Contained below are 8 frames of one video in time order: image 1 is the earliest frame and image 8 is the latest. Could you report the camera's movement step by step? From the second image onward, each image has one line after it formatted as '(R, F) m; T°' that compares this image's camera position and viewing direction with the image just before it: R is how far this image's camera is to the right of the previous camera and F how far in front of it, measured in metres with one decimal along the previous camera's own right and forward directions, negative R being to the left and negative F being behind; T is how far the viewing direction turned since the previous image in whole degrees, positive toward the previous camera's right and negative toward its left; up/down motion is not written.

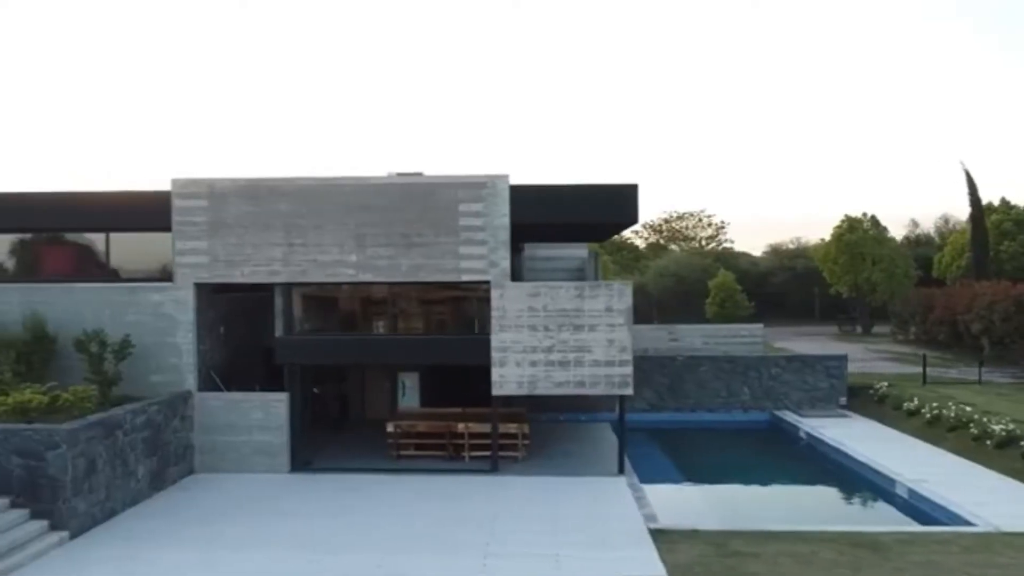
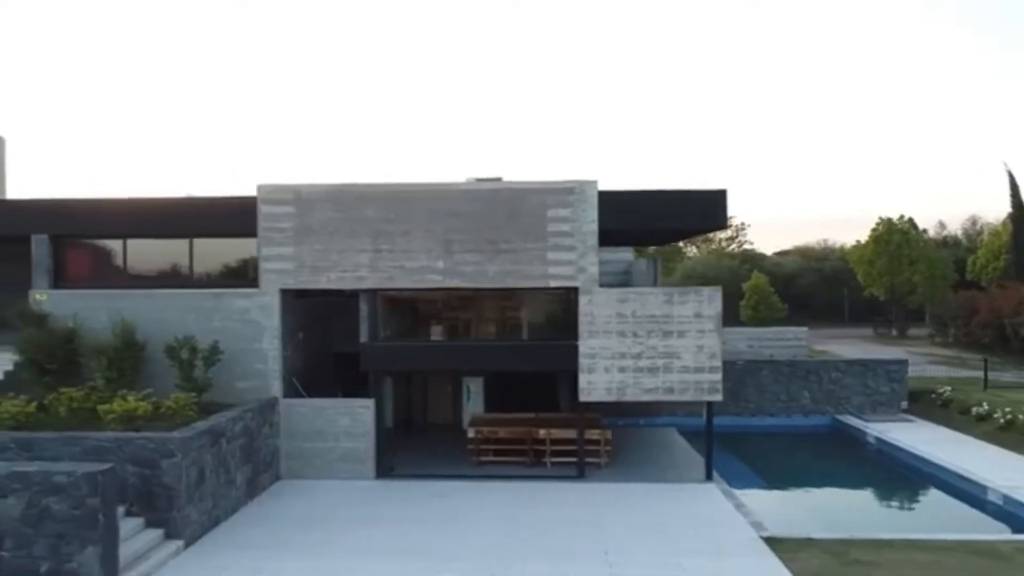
(-1.7, 0.0) m; 0°
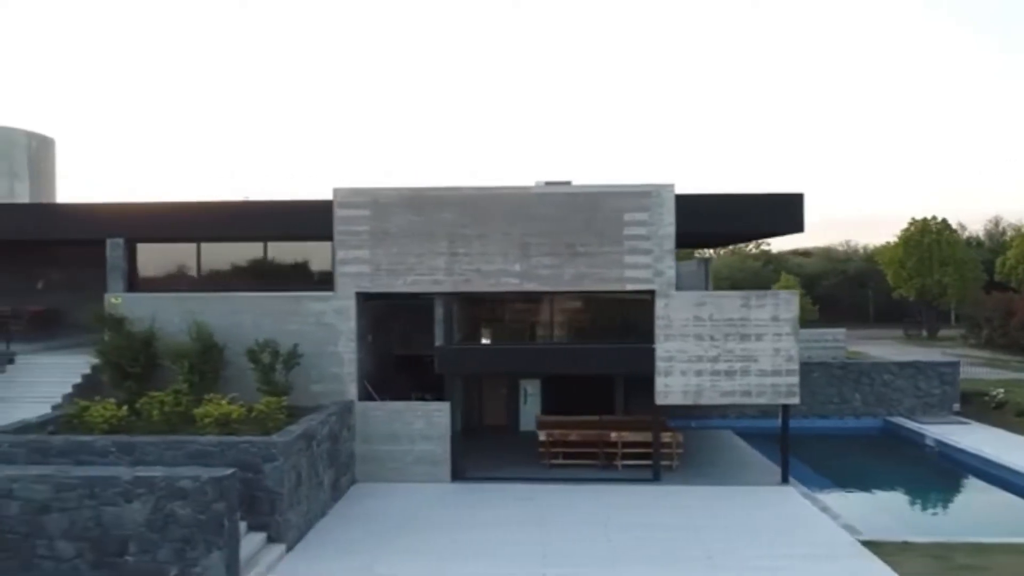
(-1.5, 0.0) m; 0°
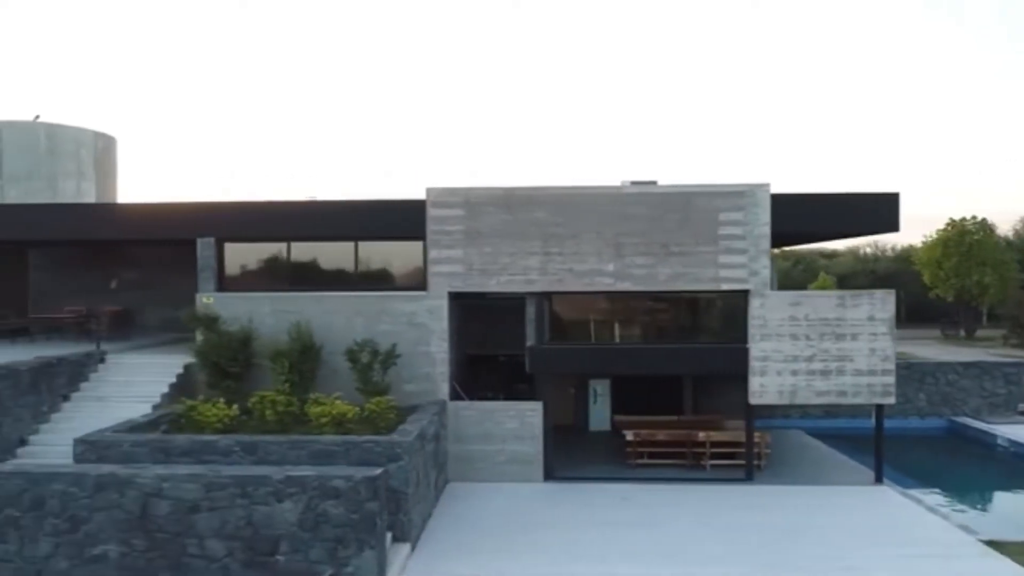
(-1.8, 0.0) m; 0°
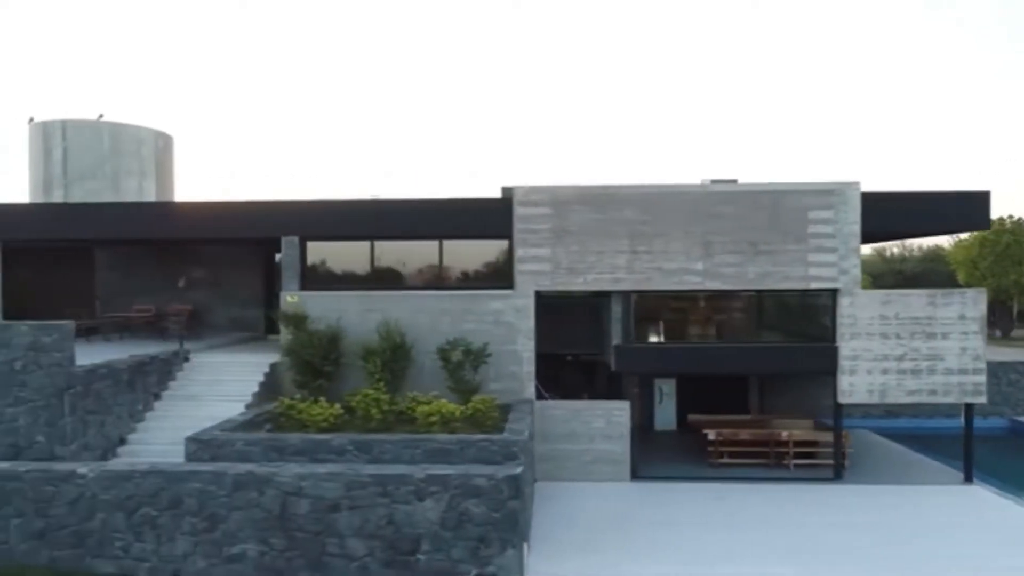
(-1.7, 0.0) m; 0°
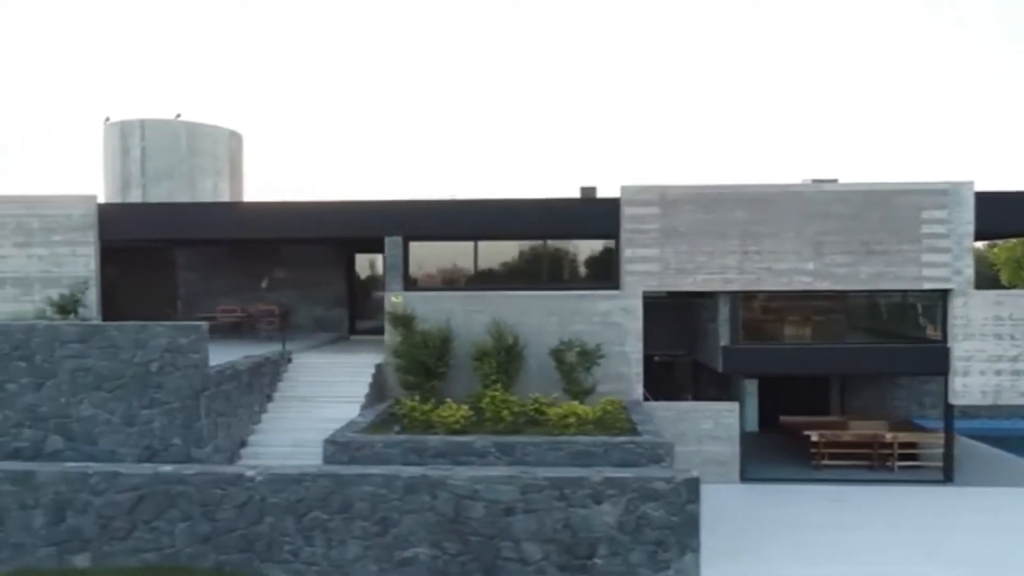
(-2.1, +0.1) m; 0°
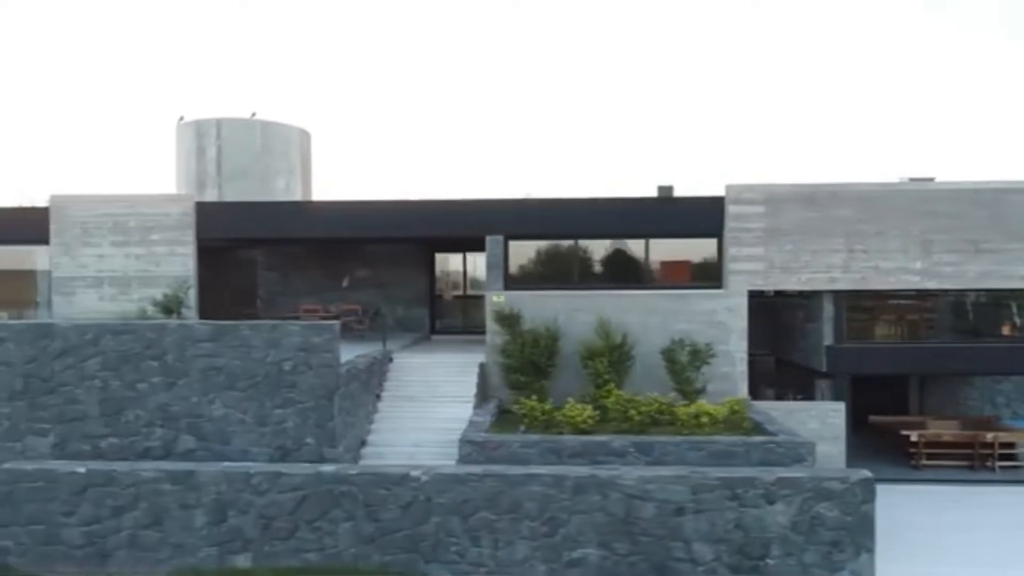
(-2.0, +0.1) m; 0°
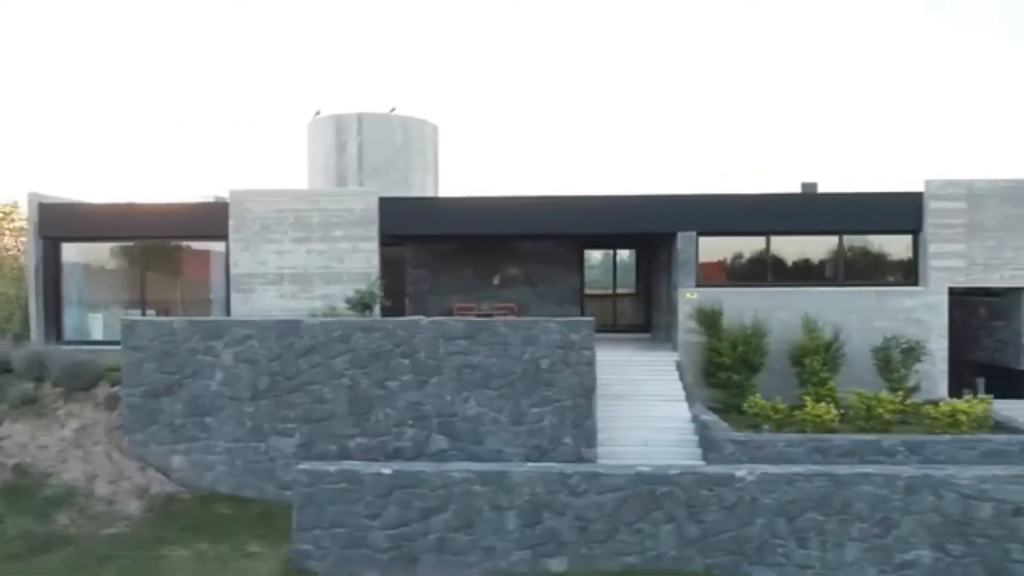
(-4.0, +0.3) m; +1°
